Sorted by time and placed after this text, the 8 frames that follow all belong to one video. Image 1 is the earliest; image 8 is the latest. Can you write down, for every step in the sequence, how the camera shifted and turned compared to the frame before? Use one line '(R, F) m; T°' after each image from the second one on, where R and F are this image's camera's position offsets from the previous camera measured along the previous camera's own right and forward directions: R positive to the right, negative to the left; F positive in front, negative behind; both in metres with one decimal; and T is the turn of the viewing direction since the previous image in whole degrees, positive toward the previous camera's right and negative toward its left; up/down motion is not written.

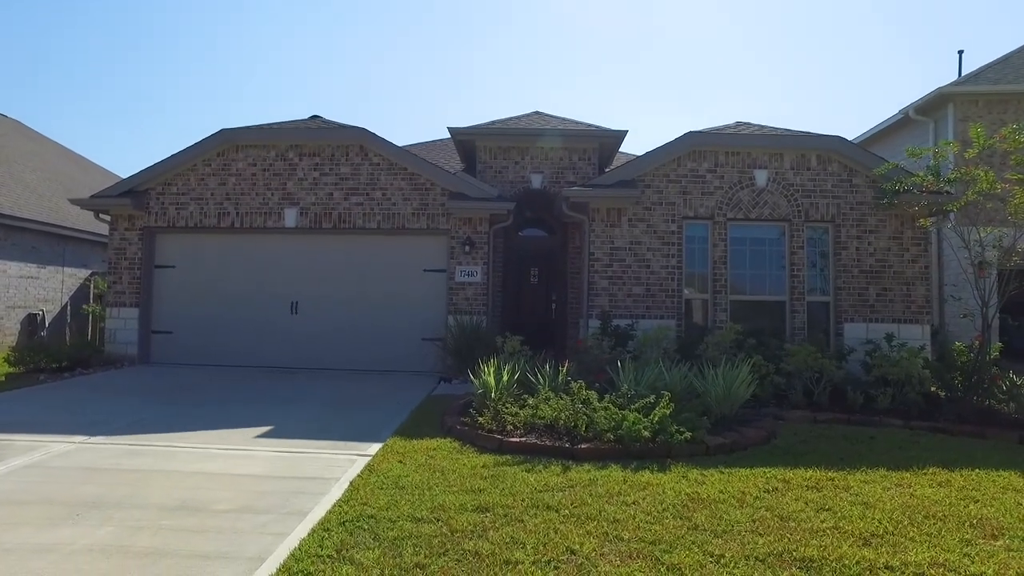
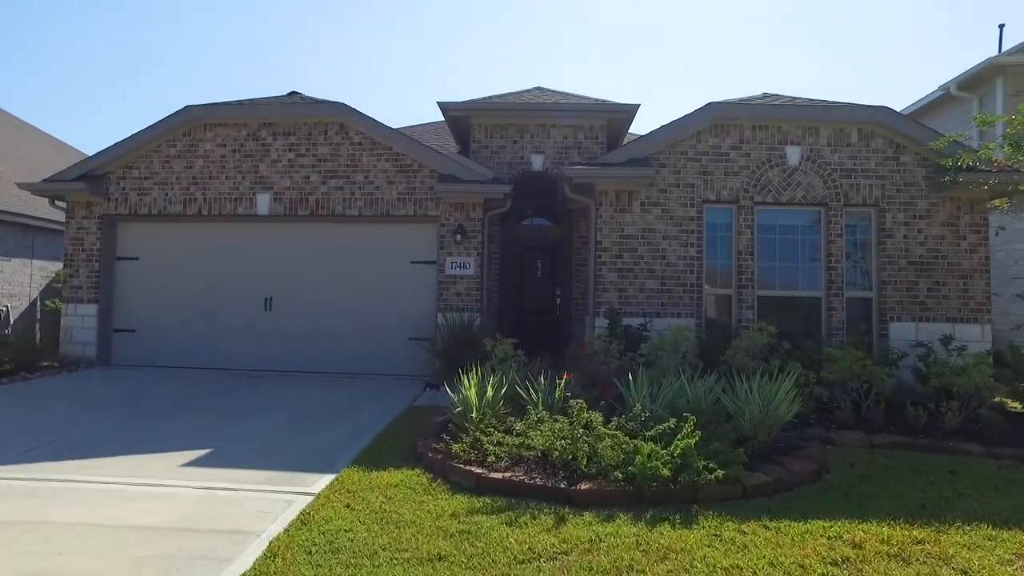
(+0.2, +1.4) m; -1°
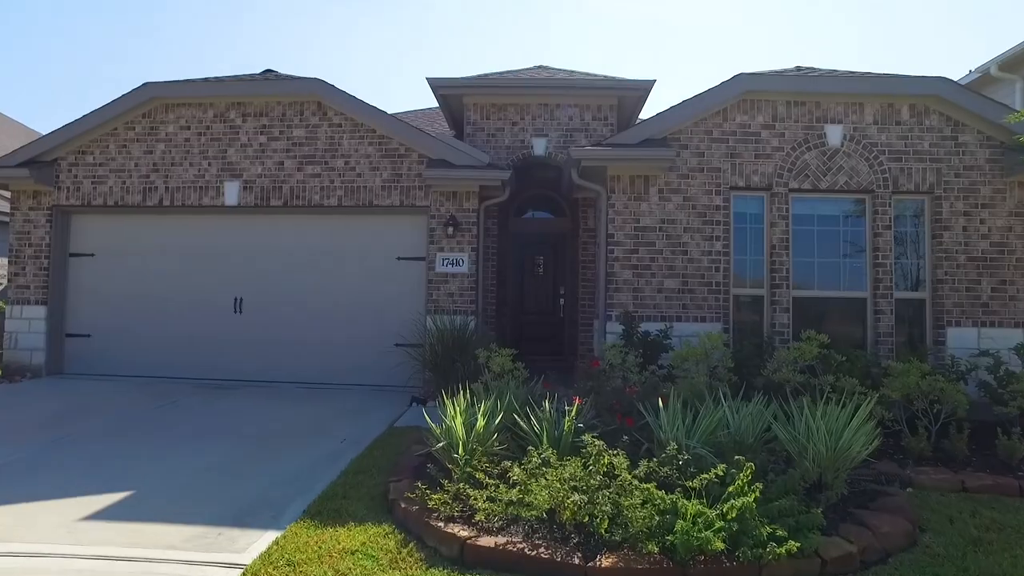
(0.0, +1.3) m; 0°
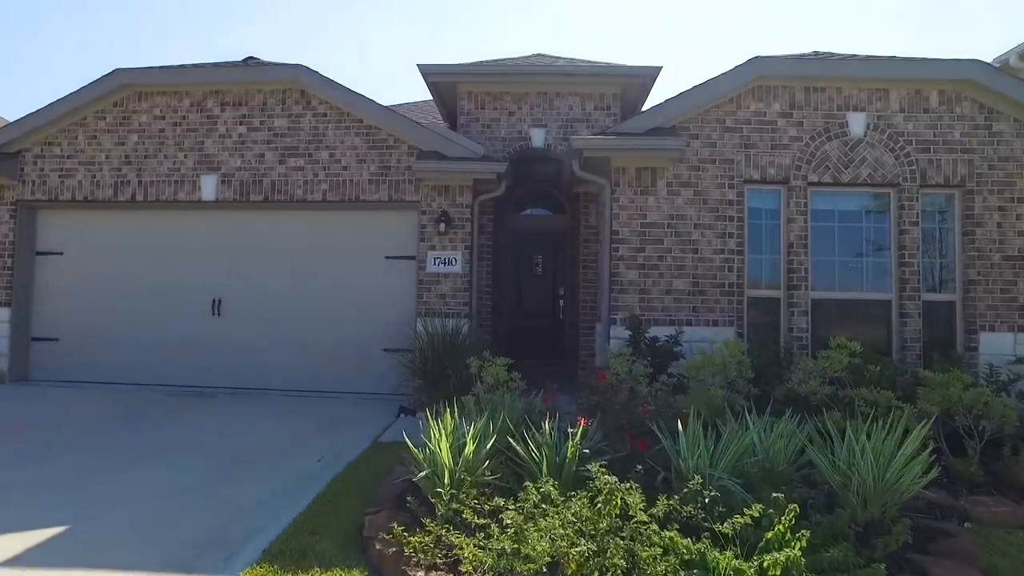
(0.0, +0.7) m; 0°
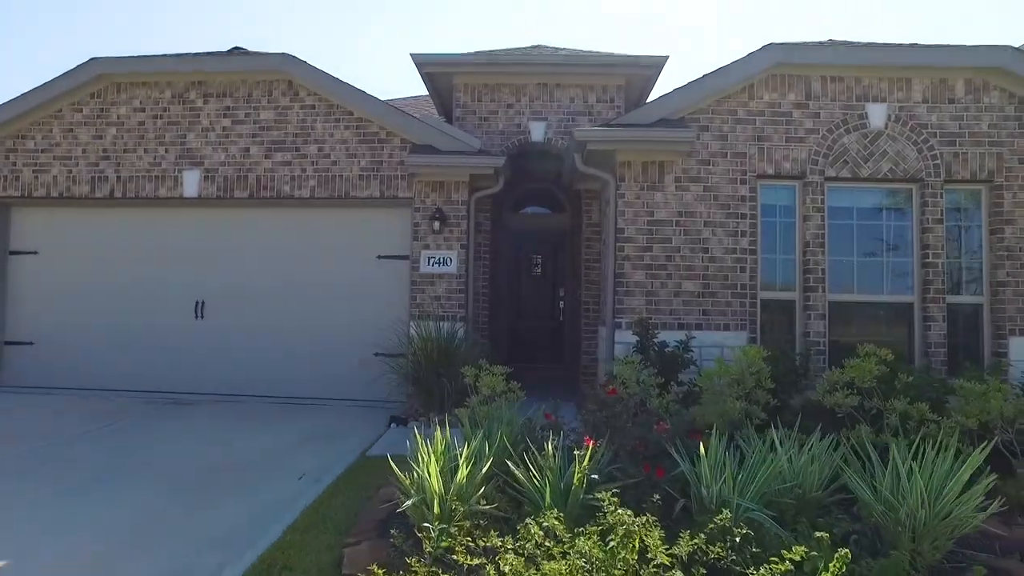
(0.0, +0.5) m; 0°
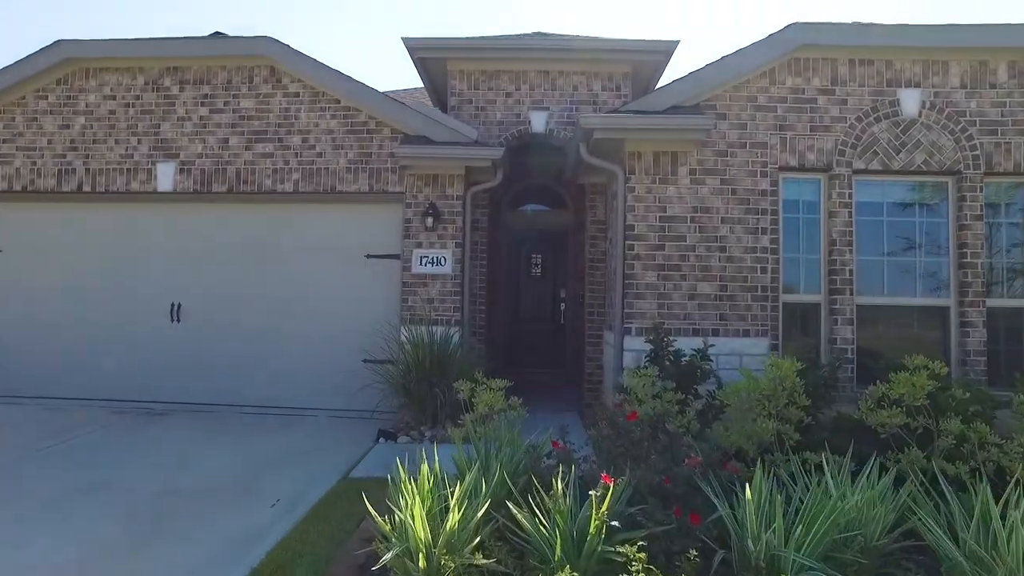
(0.0, +0.7) m; 0°
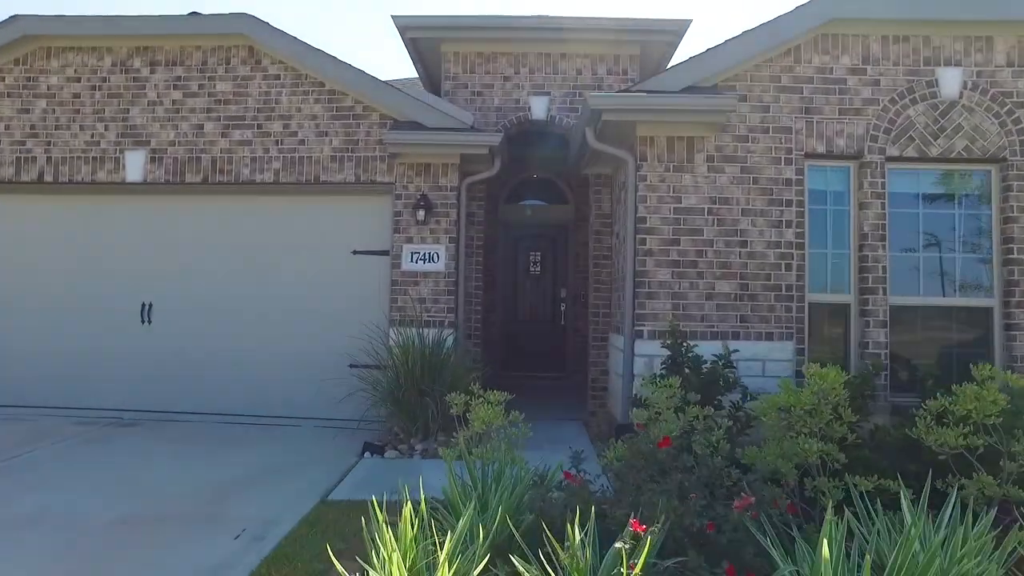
(0.0, +0.7) m; 0°
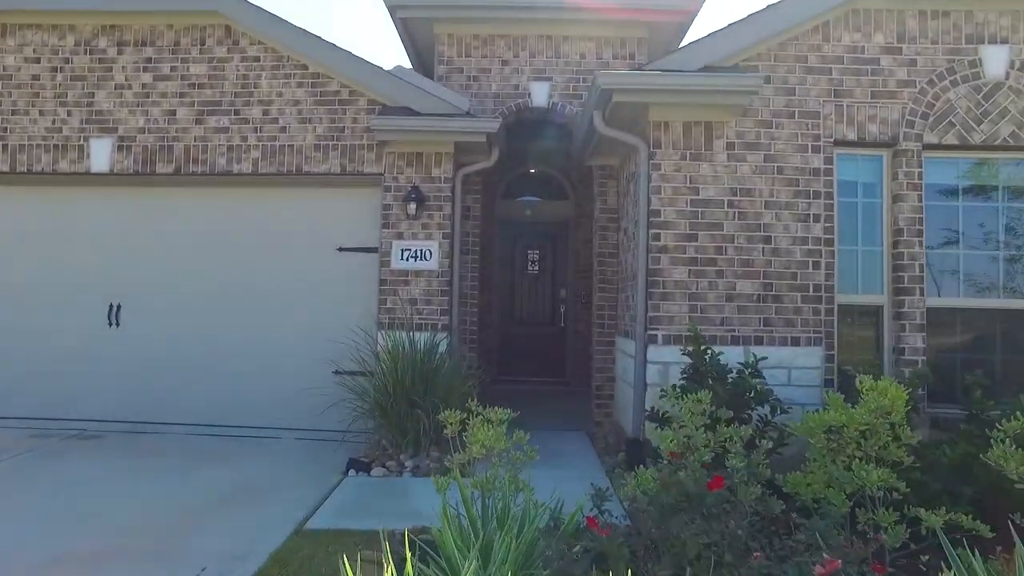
(-0.1, +0.6) m; +1°
